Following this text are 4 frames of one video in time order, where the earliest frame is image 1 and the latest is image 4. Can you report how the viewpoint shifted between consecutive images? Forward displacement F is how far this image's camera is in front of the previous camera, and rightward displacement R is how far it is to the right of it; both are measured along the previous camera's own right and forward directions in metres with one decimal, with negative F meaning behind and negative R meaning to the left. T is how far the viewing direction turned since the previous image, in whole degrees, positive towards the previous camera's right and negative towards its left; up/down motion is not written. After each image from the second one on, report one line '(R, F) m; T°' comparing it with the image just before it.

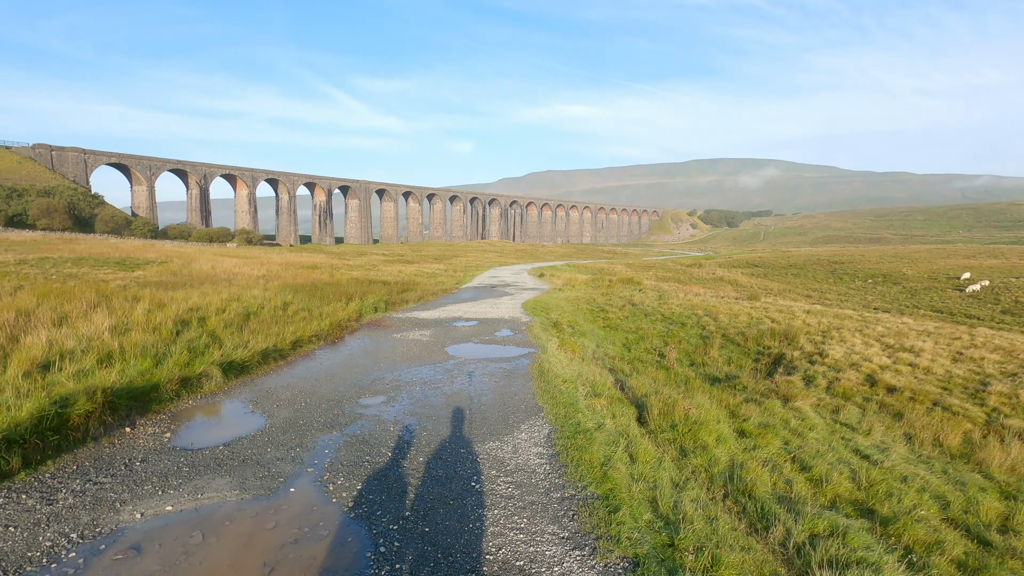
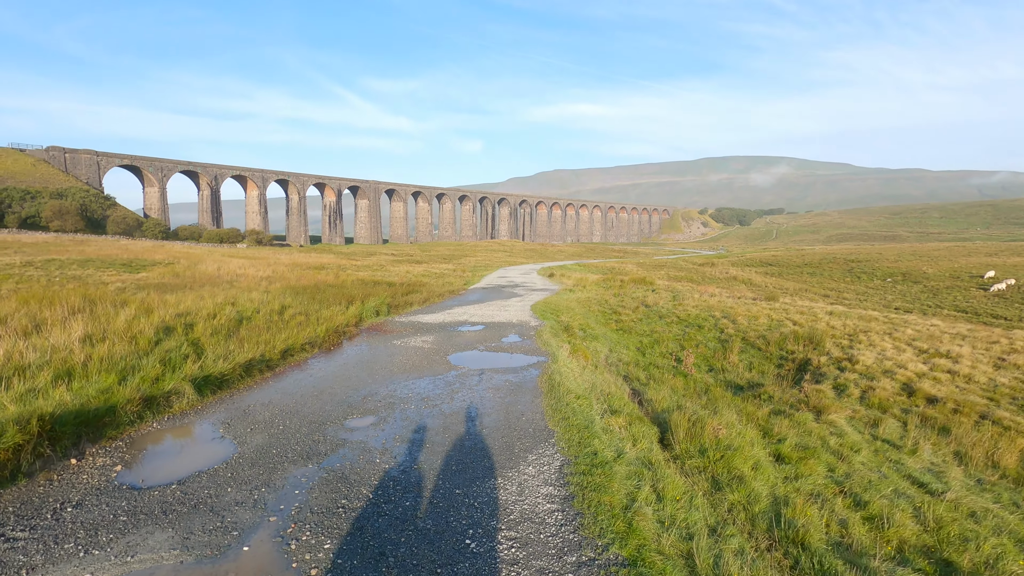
(0.0, +0.7) m; -1°
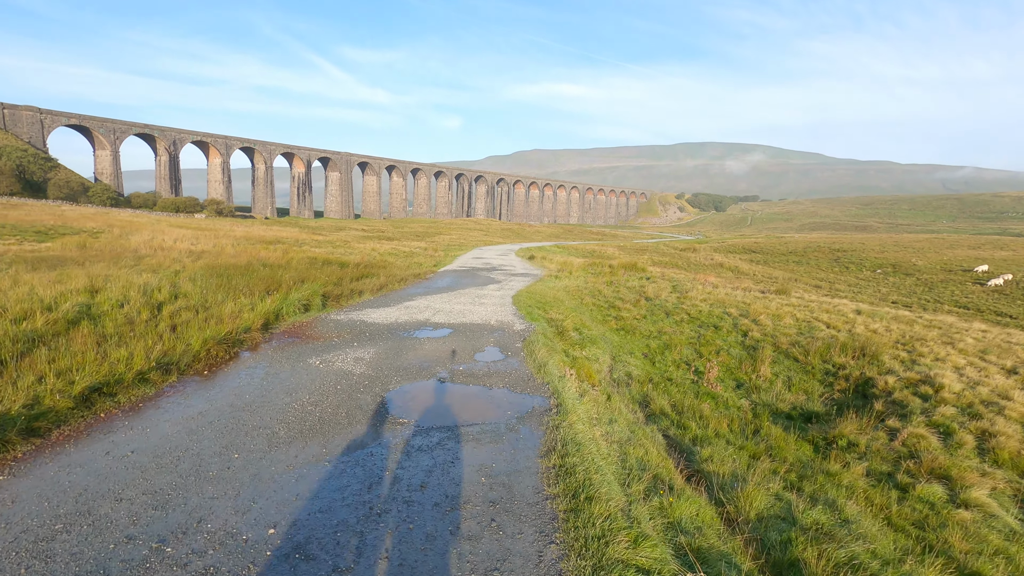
(-0.1, +3.3) m; +3°
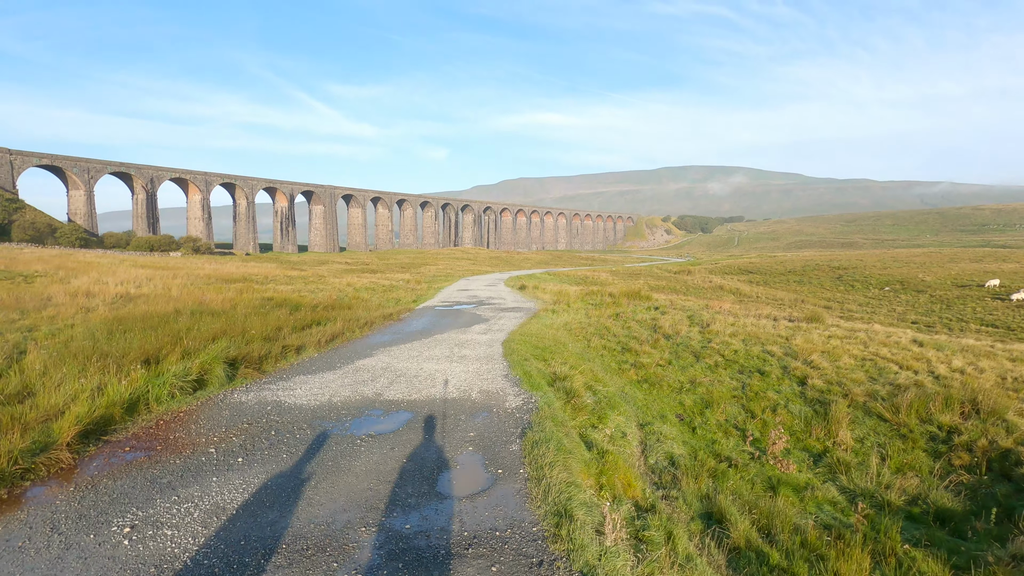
(0.0, +2.9) m; +1°
